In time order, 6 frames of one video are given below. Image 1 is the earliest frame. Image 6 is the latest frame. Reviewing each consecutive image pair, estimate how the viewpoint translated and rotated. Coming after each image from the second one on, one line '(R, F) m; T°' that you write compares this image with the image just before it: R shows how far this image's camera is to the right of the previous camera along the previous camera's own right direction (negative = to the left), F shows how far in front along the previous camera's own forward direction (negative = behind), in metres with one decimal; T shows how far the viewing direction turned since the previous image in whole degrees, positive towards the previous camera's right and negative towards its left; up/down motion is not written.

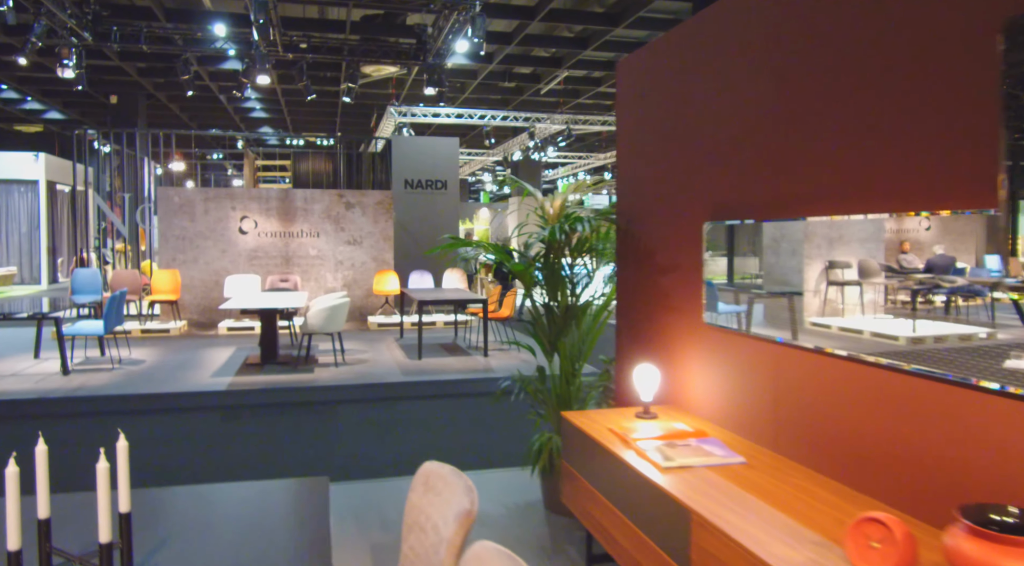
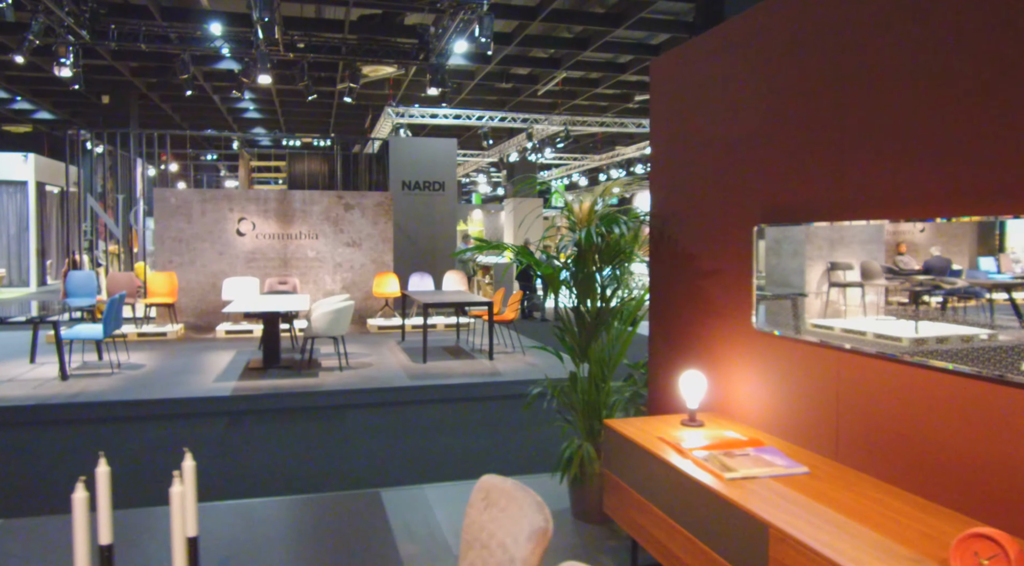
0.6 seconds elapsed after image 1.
(-0.2, +0.1) m; +1°
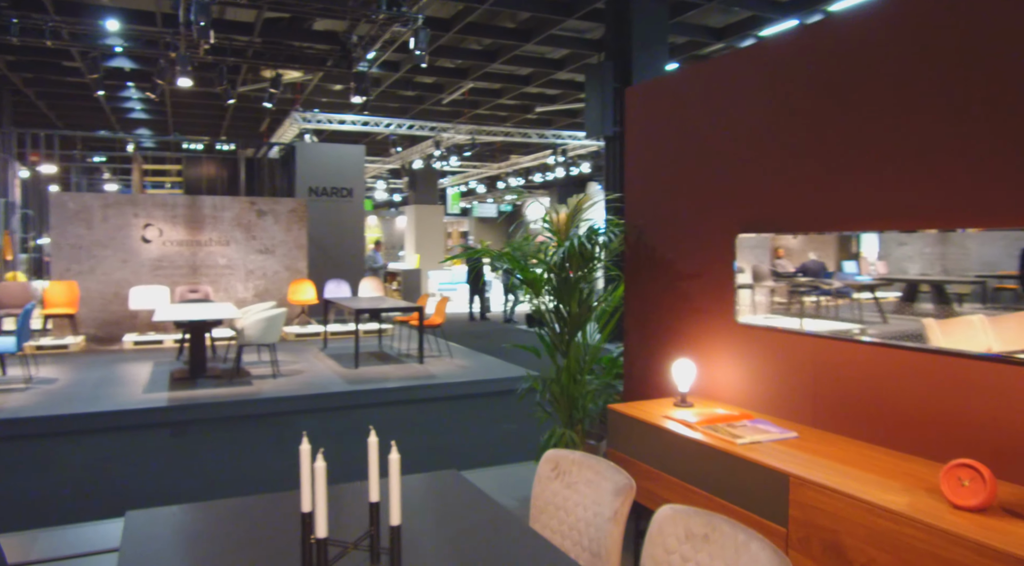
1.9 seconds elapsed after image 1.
(-0.6, -0.3) m; +9°
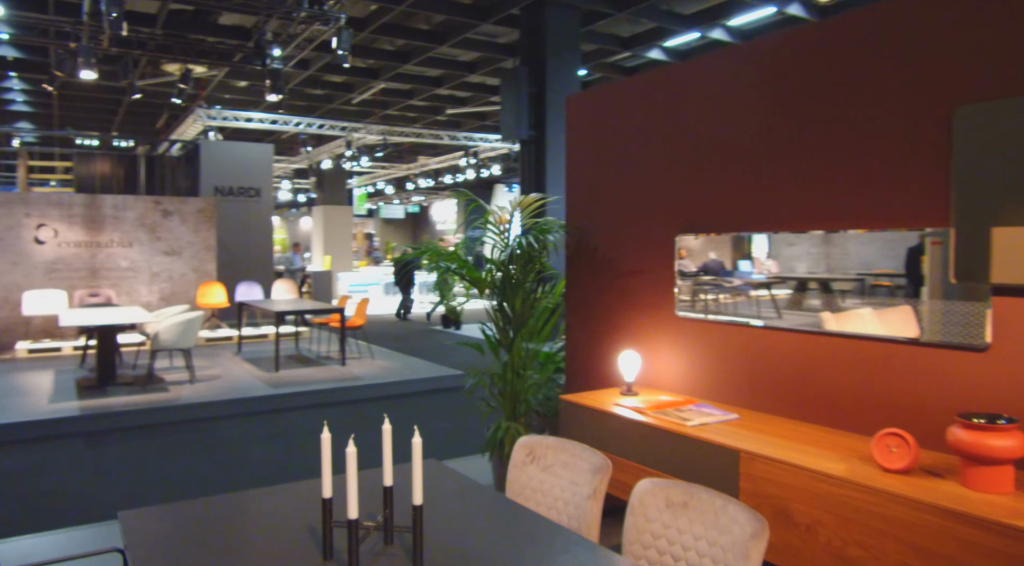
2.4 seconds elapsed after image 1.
(-0.3, -0.1) m; +8°
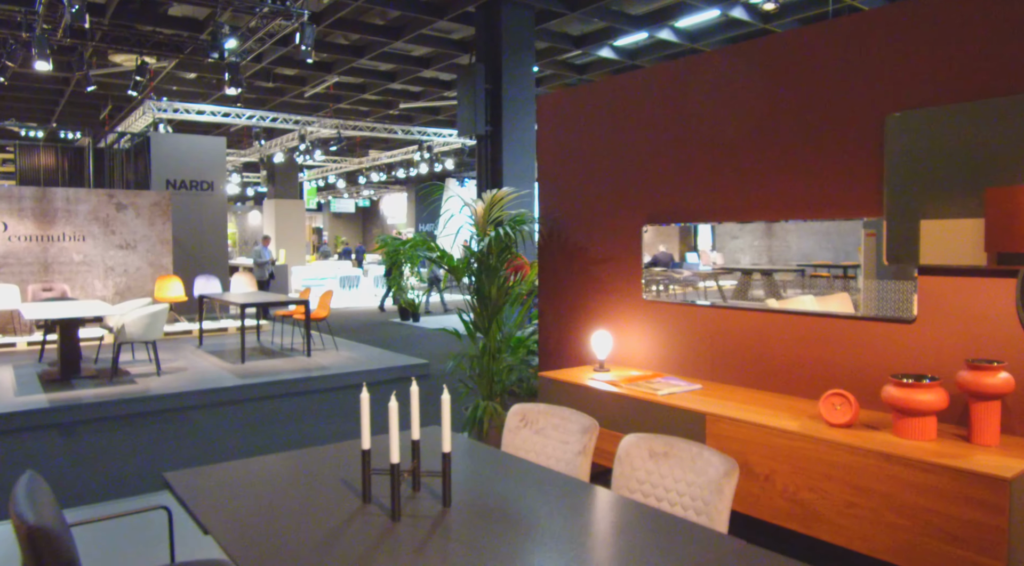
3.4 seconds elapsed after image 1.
(-0.2, -0.3) m; +4°
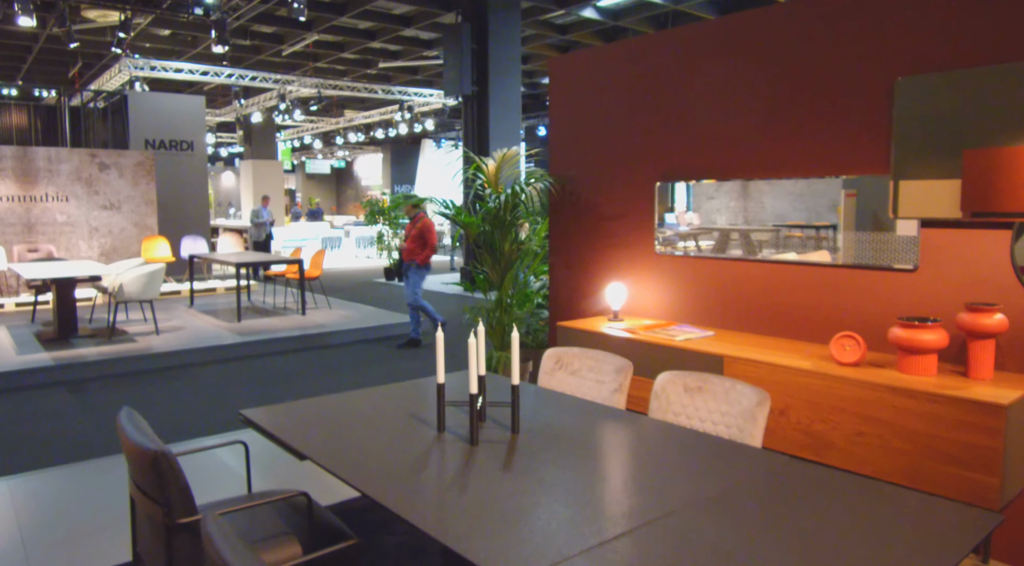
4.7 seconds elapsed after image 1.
(-0.3, -0.2) m; +2°
